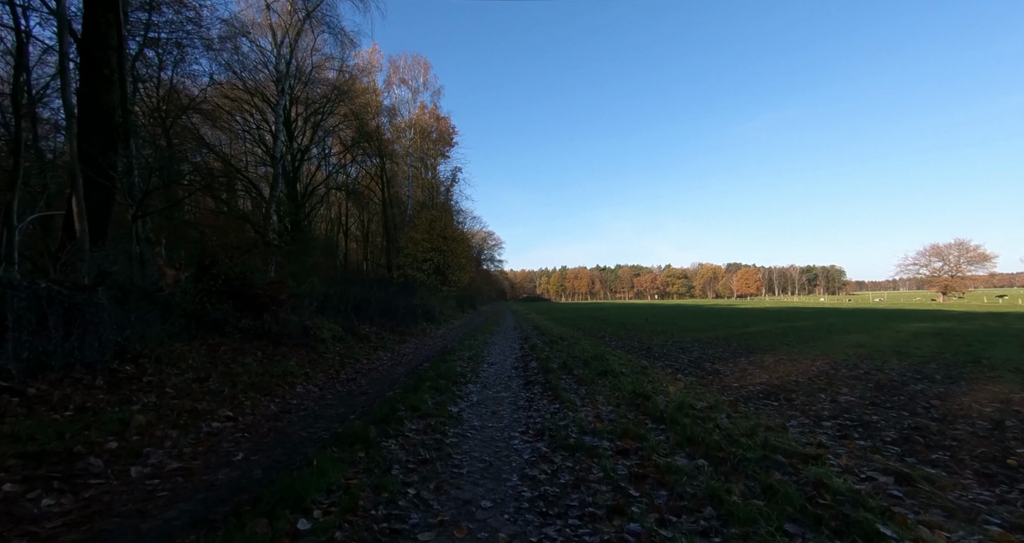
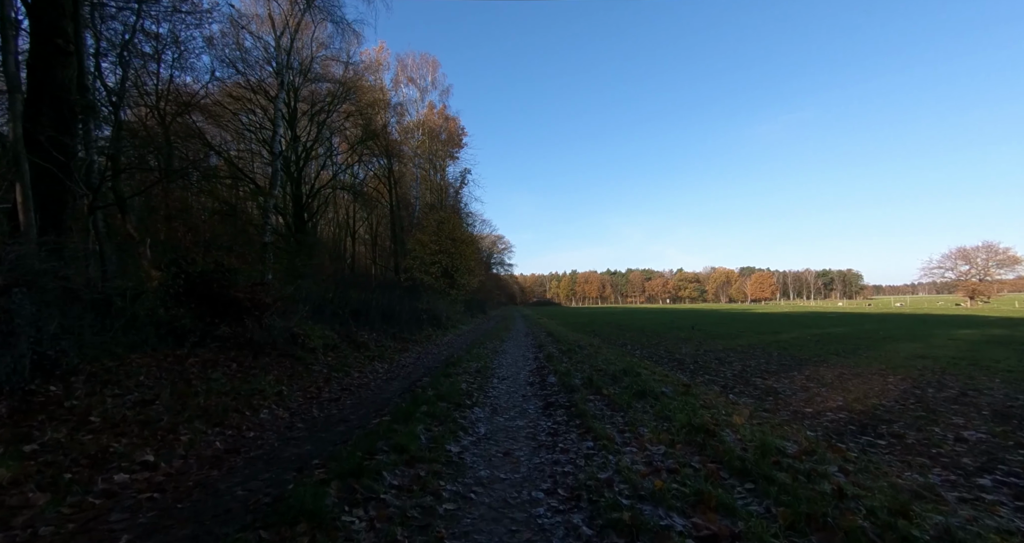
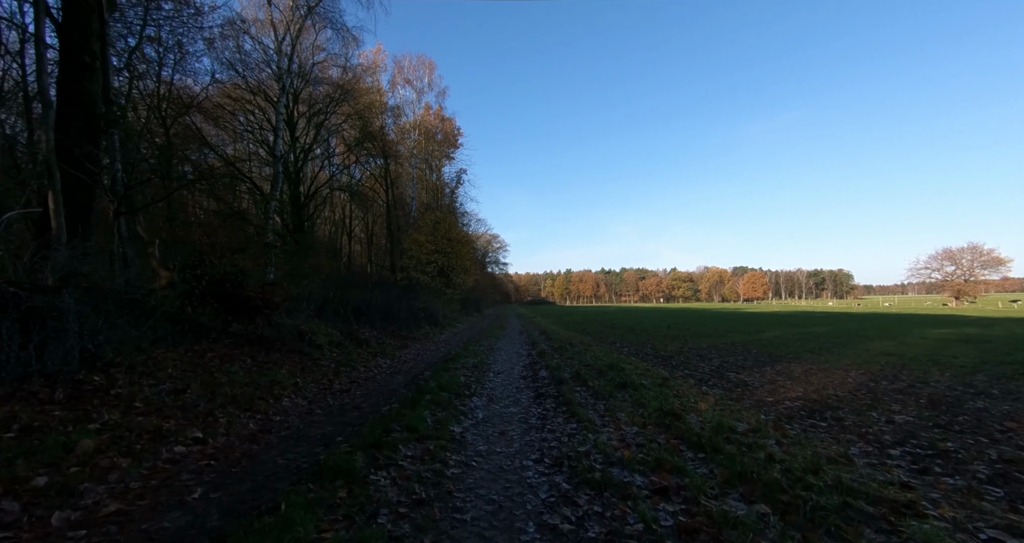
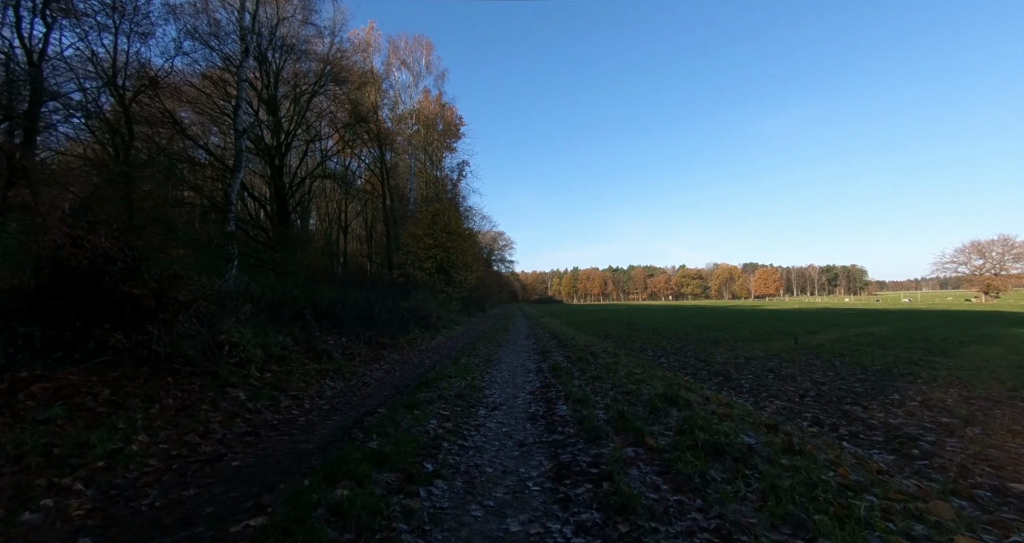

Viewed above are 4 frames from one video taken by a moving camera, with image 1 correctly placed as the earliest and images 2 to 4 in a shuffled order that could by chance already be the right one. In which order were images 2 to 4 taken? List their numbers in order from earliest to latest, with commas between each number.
3, 2, 4
